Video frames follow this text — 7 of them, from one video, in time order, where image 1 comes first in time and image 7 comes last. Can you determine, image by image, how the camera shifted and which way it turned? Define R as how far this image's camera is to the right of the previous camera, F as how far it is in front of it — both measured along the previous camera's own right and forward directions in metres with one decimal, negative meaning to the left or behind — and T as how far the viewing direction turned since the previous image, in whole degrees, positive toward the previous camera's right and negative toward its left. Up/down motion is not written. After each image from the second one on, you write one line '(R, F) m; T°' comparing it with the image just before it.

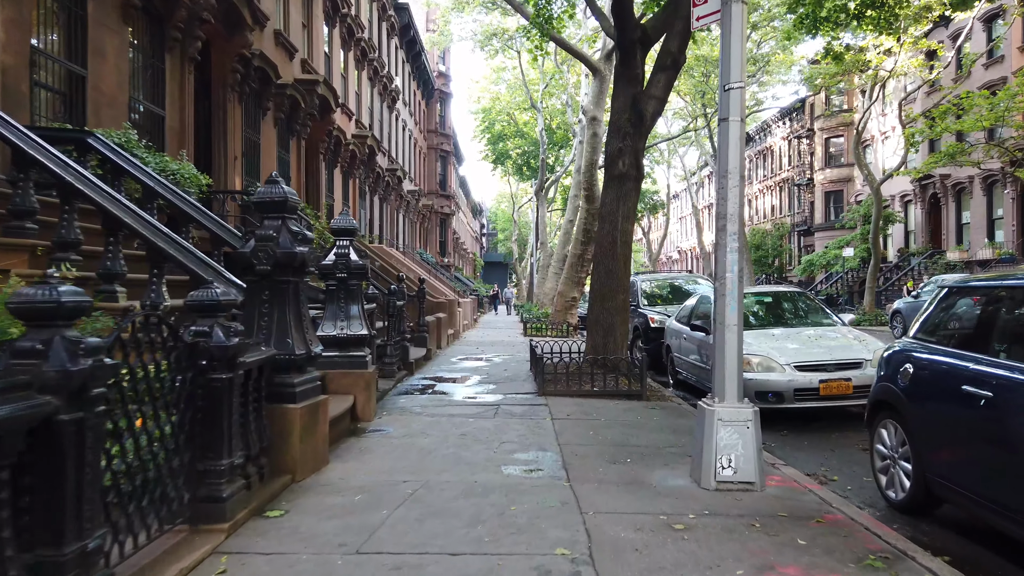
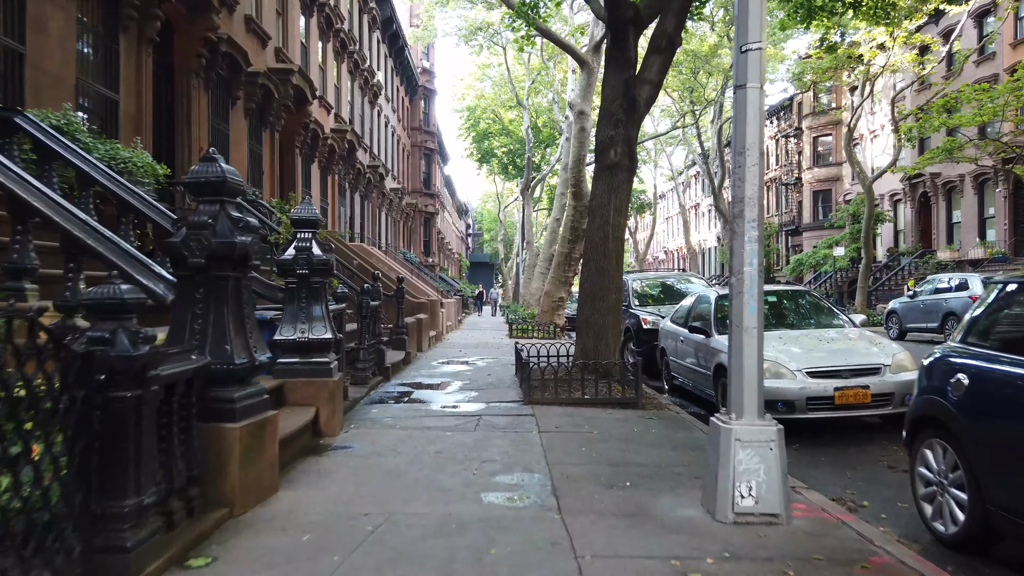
(0.0, +0.8) m; +1°
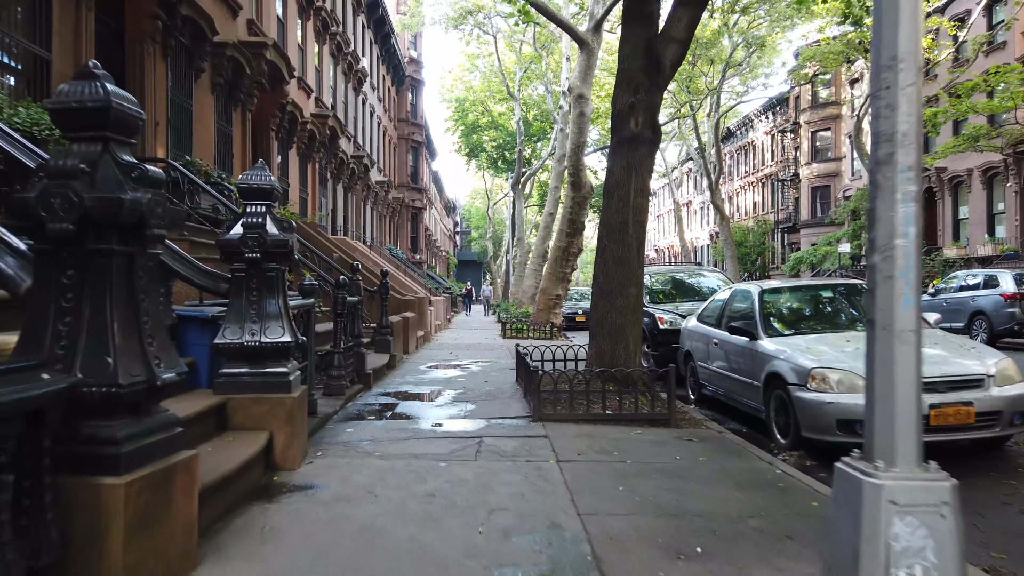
(-0.2, +1.4) m; +1°
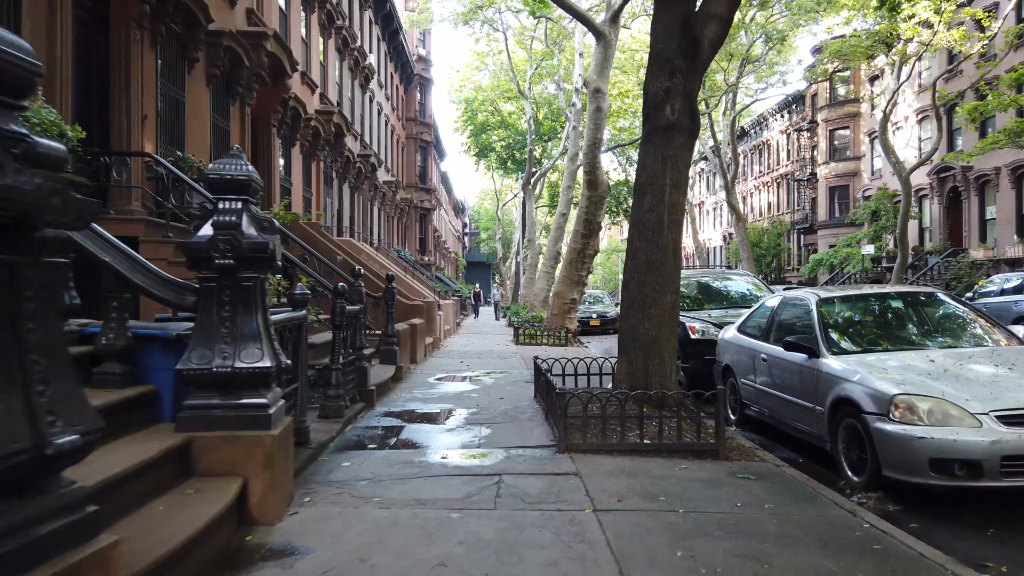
(-0.1, +0.9) m; -1°
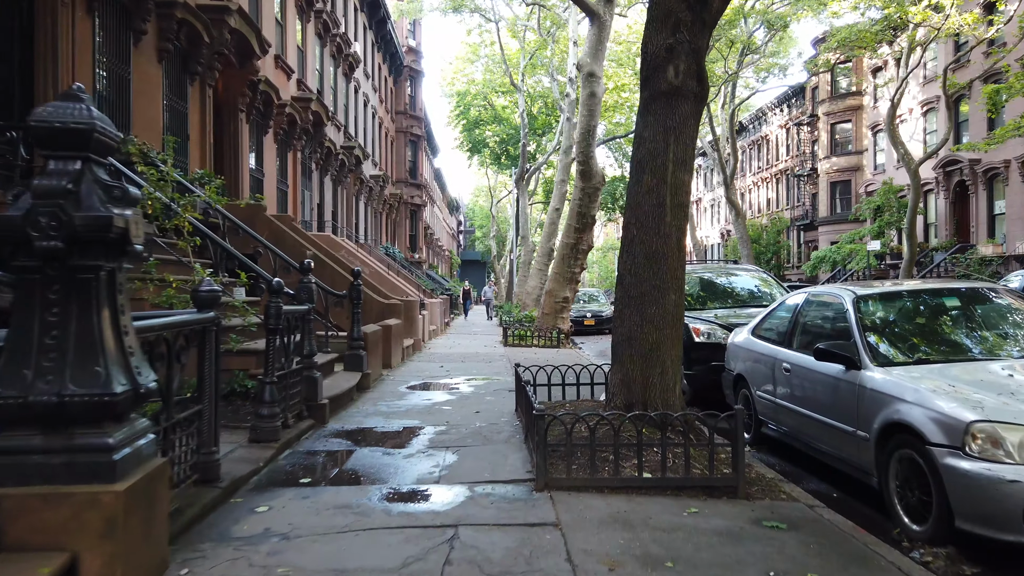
(+0.2, +1.2) m; 0°
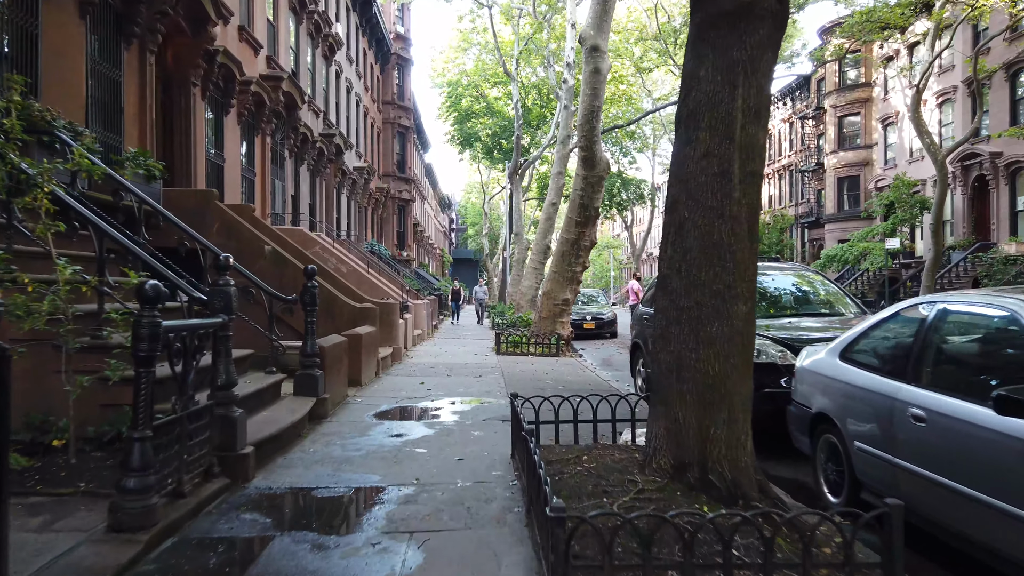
(0.0, +1.9) m; +1°
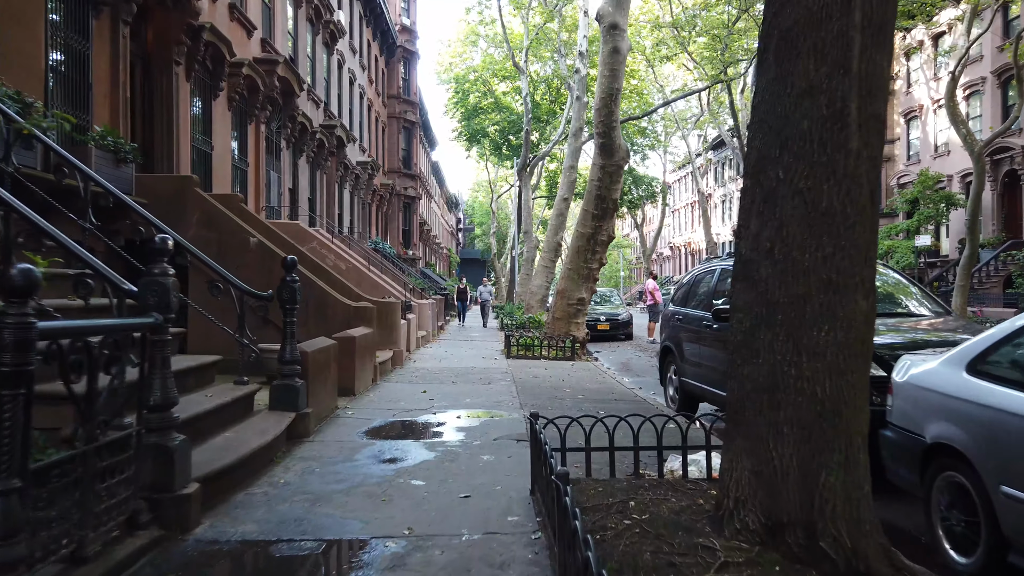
(-0.1, +1.1) m; -1°
